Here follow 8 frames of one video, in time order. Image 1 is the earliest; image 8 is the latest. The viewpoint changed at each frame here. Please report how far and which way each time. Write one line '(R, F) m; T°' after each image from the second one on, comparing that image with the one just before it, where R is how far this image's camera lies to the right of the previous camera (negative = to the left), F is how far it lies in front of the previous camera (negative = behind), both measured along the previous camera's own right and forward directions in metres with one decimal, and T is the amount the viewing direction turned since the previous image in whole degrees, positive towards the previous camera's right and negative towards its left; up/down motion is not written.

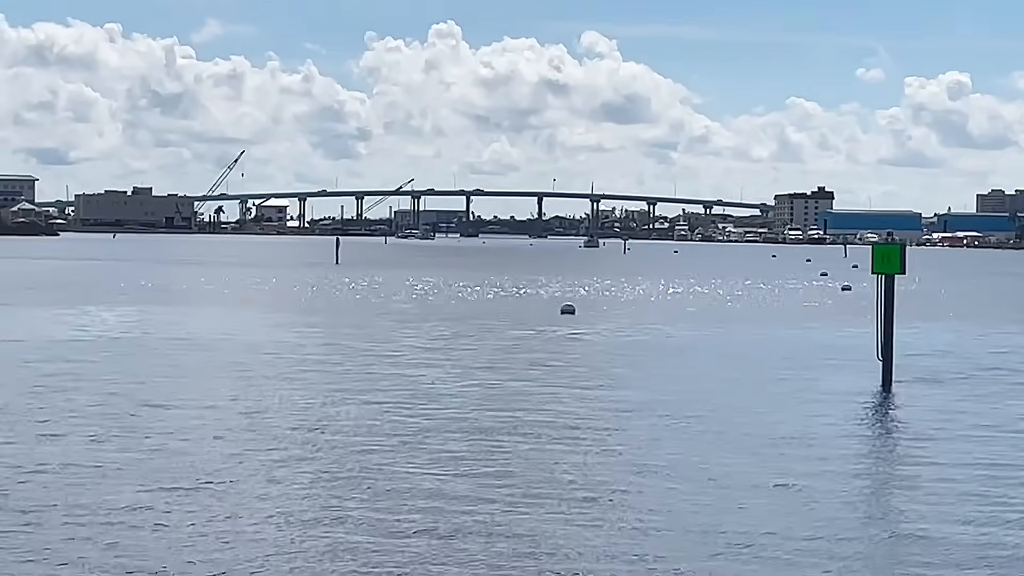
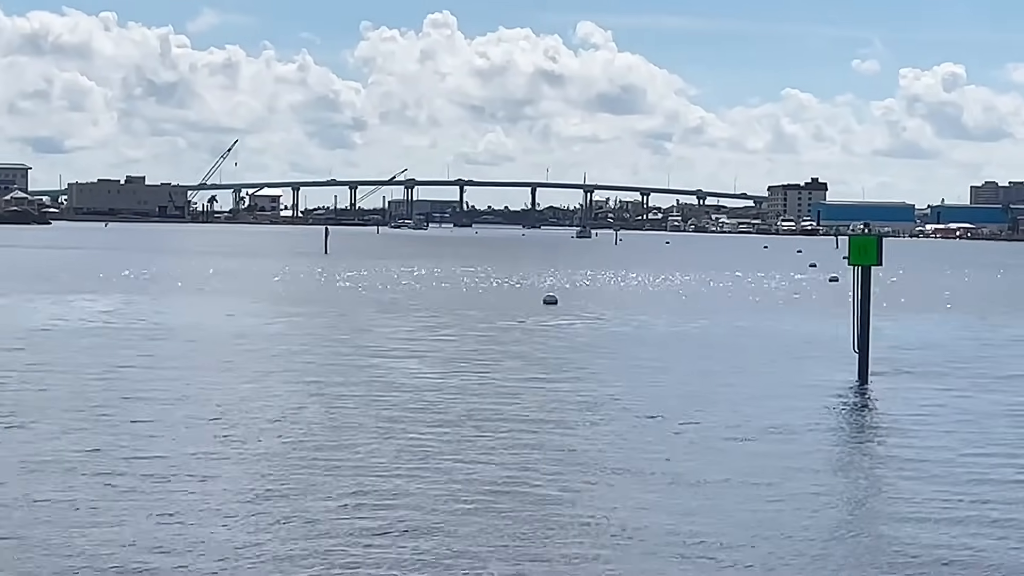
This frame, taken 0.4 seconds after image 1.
(-7.3, -1.1) m; +3°
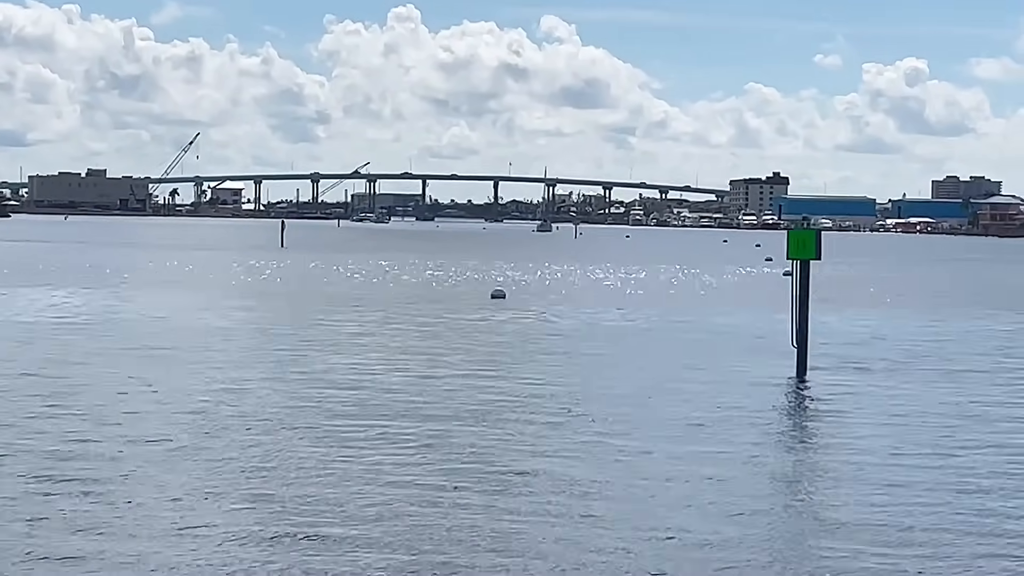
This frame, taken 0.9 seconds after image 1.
(+0.7, 0.0) m; +1°
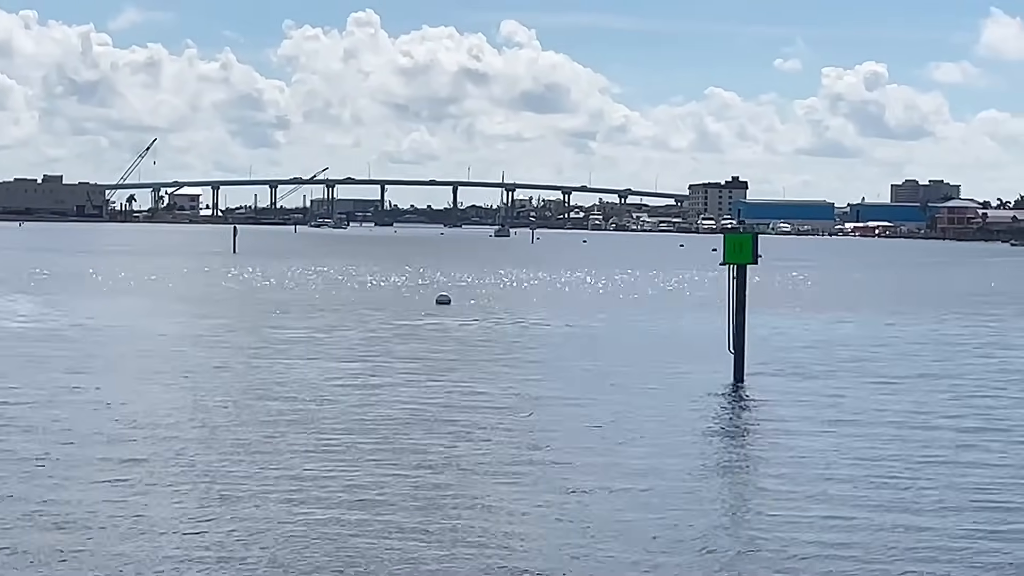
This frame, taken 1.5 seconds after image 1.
(+0.8, +0.4) m; +1°
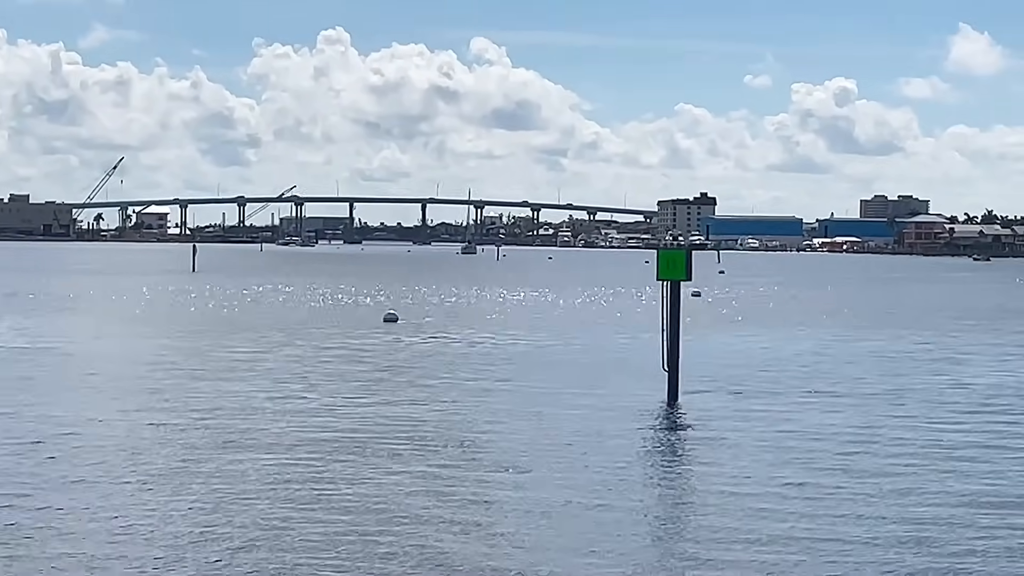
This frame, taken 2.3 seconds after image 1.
(+1.1, +0.2) m; +1°
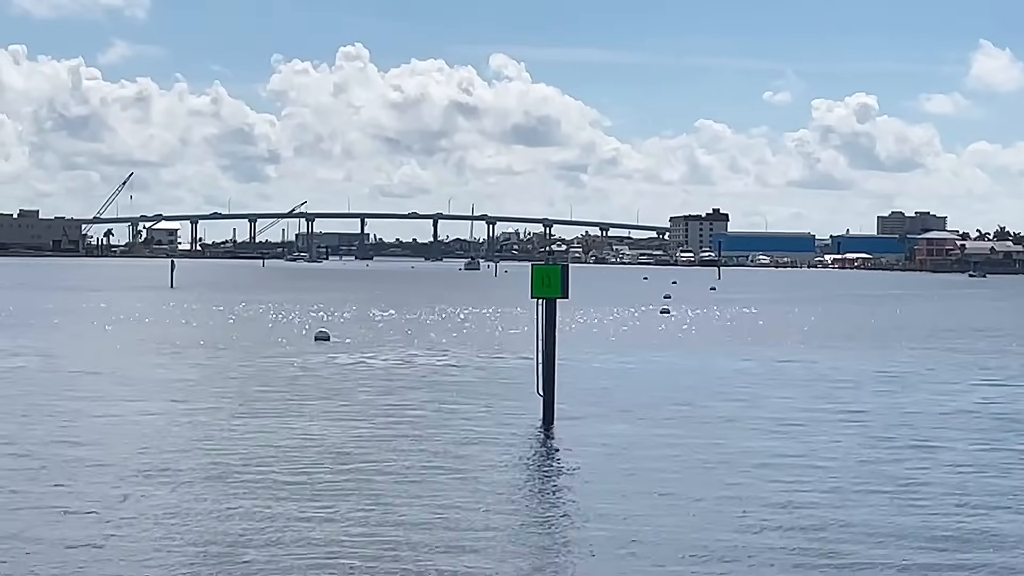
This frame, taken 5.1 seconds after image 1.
(+3.9, +0.5) m; -2°
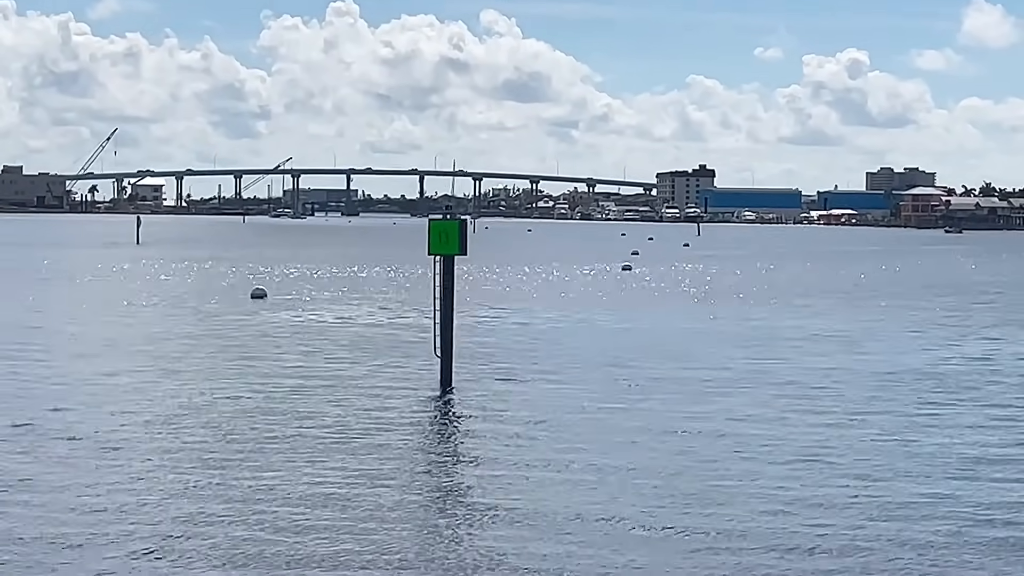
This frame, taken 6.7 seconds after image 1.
(+2.5, -0.2) m; -1°
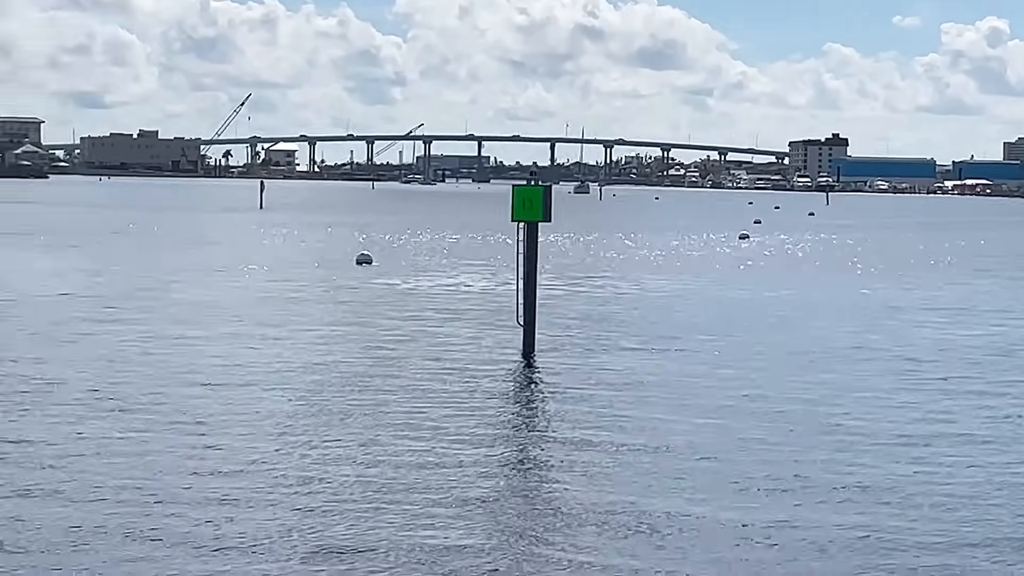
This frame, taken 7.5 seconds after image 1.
(+1.0, 0.0) m; -6°
